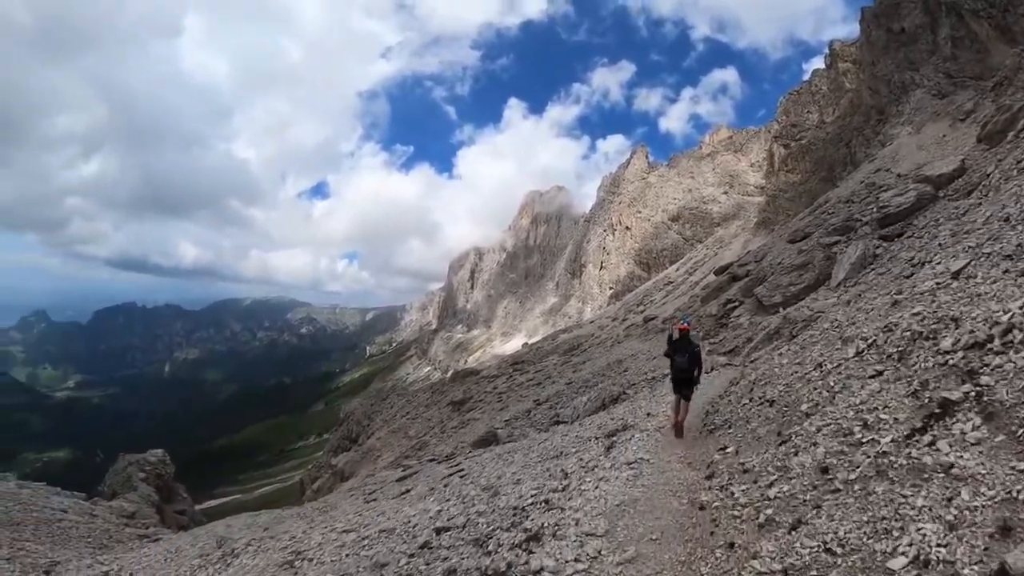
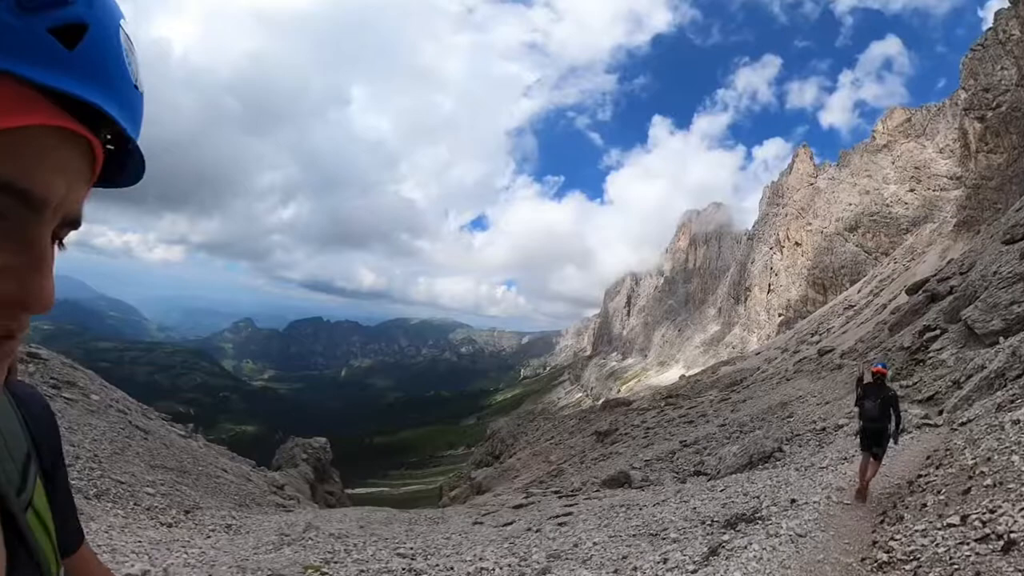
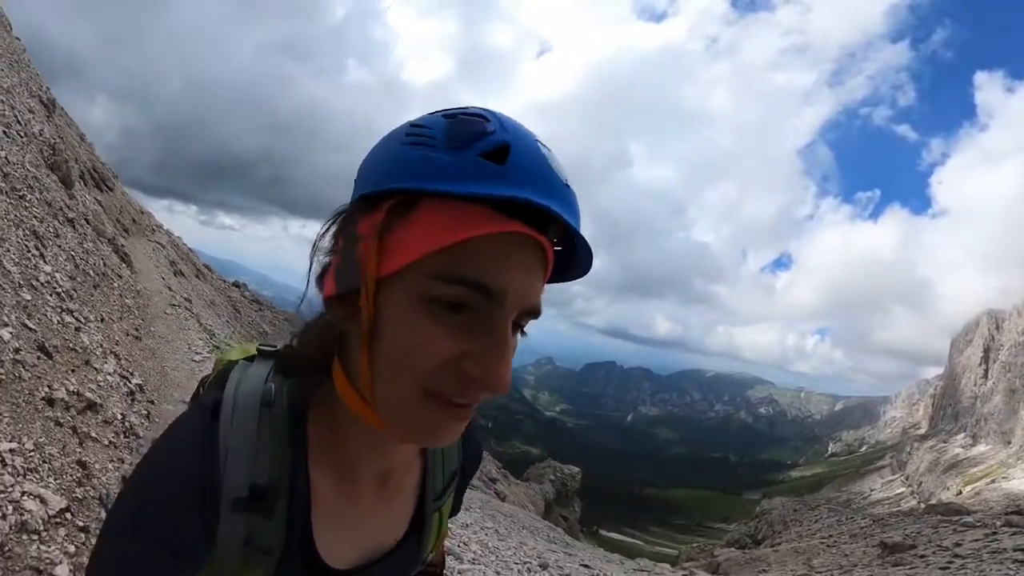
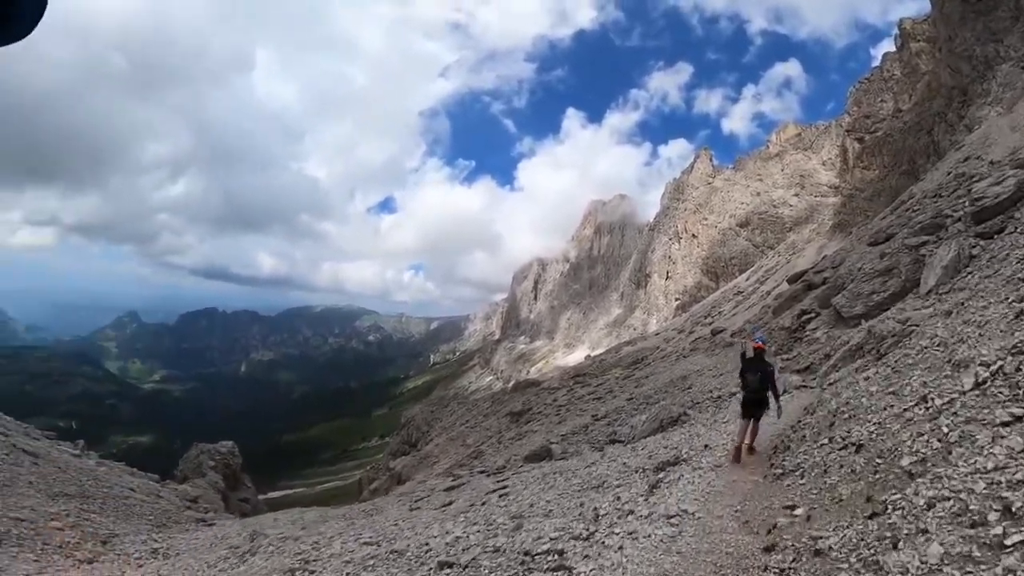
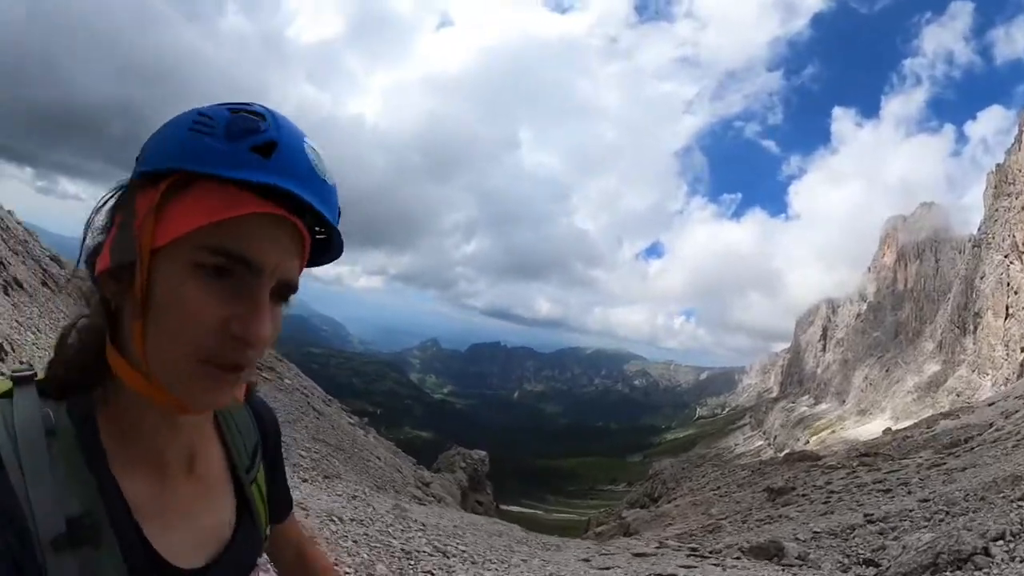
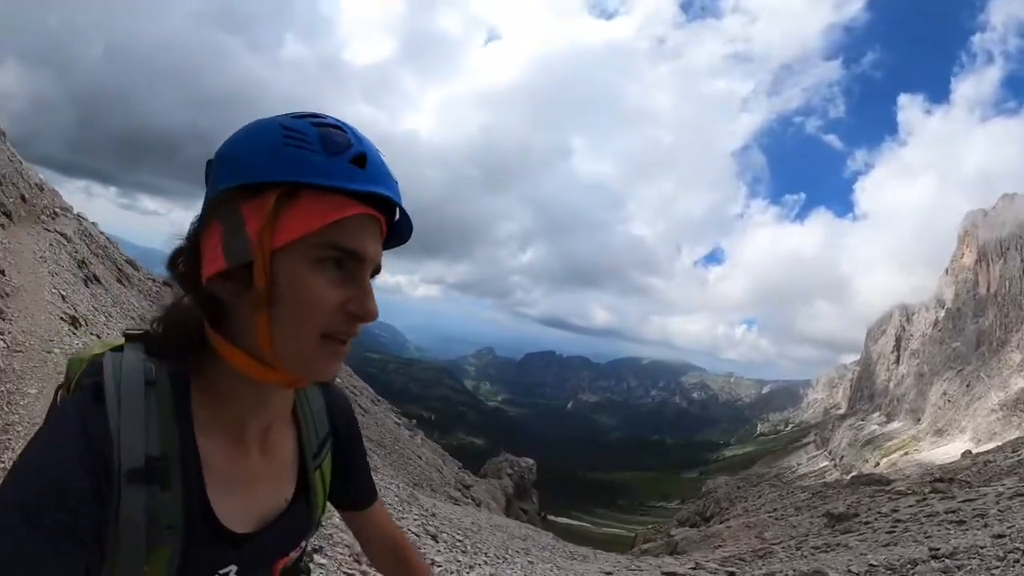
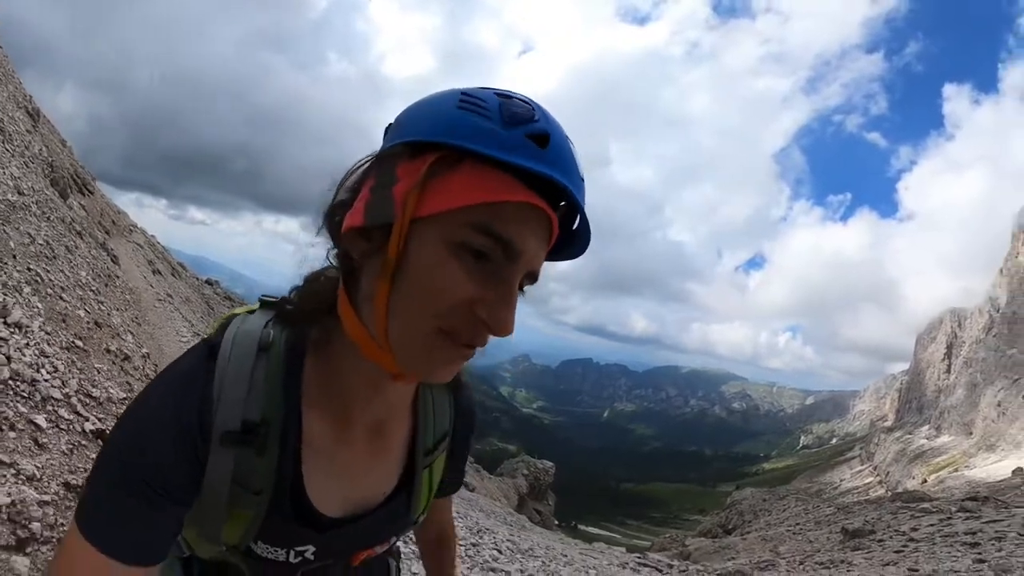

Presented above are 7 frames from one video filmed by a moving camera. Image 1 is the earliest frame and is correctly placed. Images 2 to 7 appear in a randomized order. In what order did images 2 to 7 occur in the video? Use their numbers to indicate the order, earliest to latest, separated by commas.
4, 2, 5, 6, 3, 7
